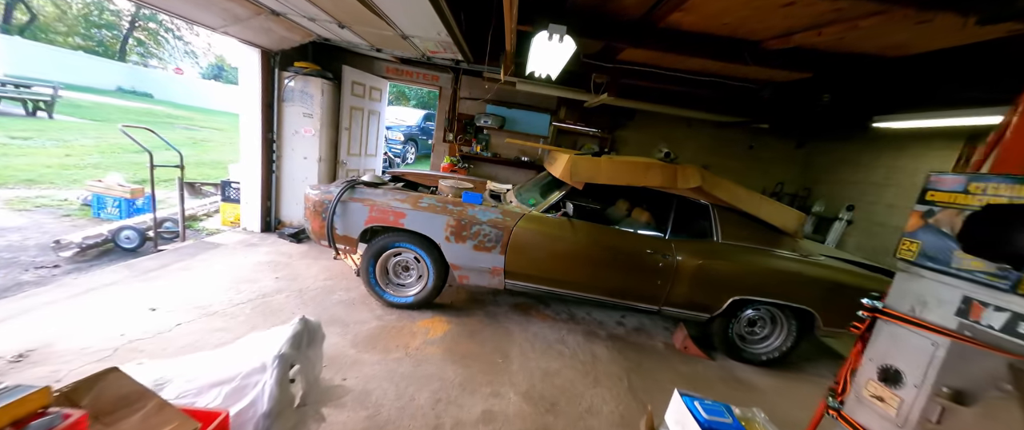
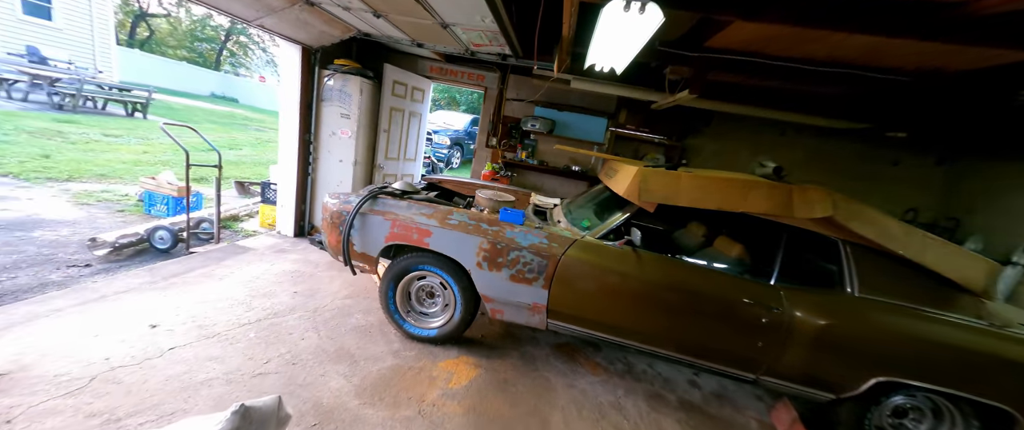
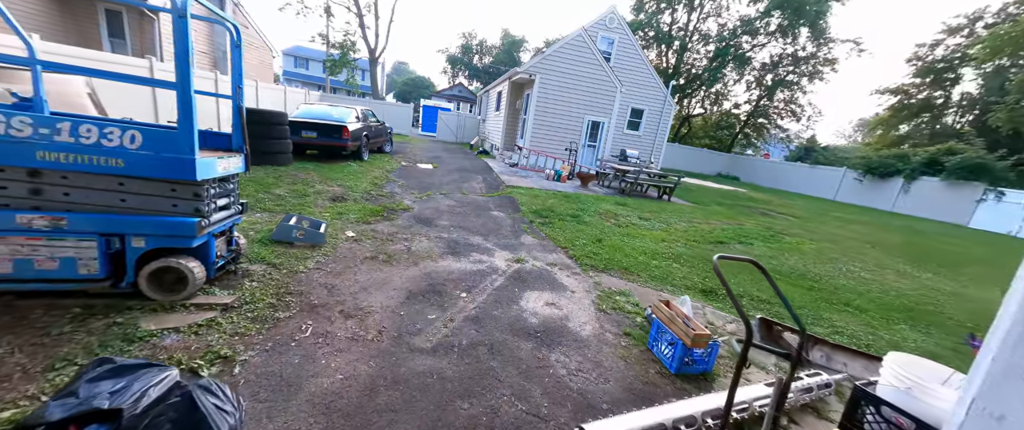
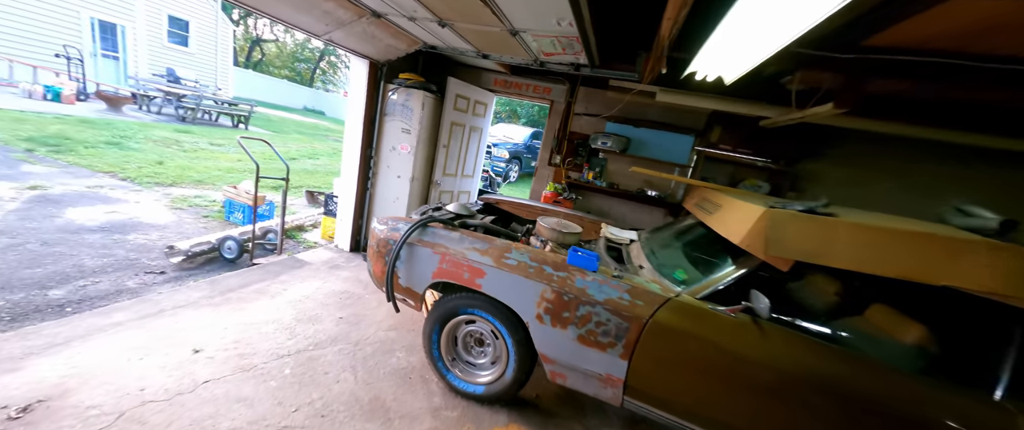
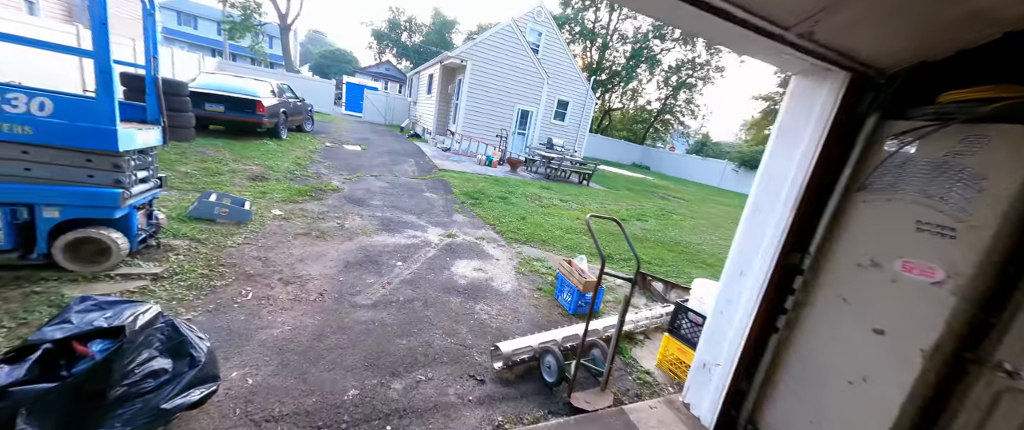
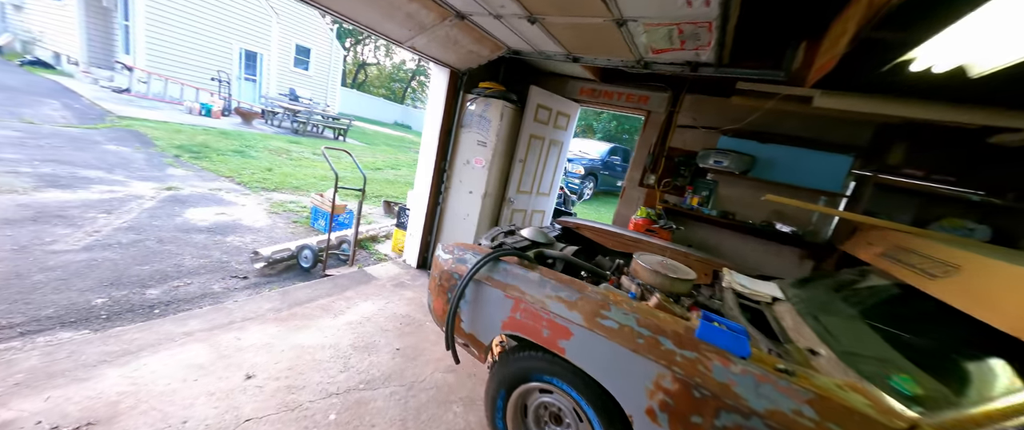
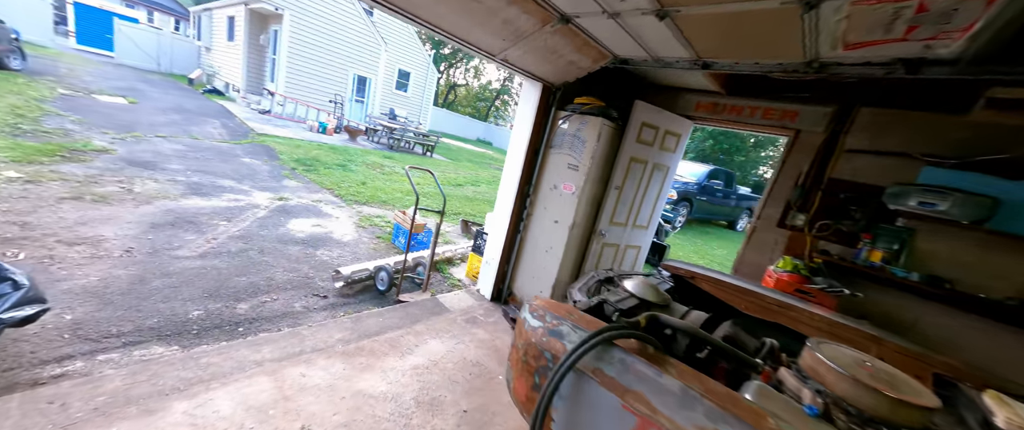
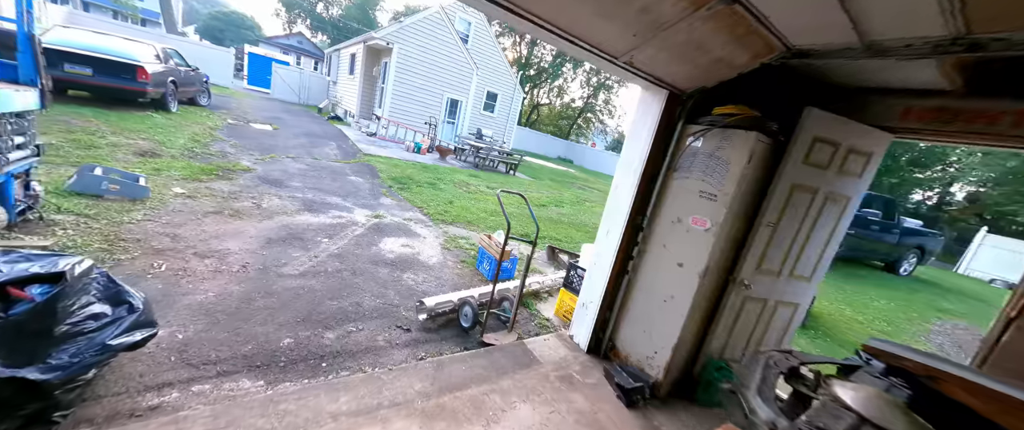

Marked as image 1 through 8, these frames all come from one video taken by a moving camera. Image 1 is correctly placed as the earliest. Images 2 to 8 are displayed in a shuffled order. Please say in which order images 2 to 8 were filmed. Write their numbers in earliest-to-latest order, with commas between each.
2, 4, 6, 7, 8, 5, 3
